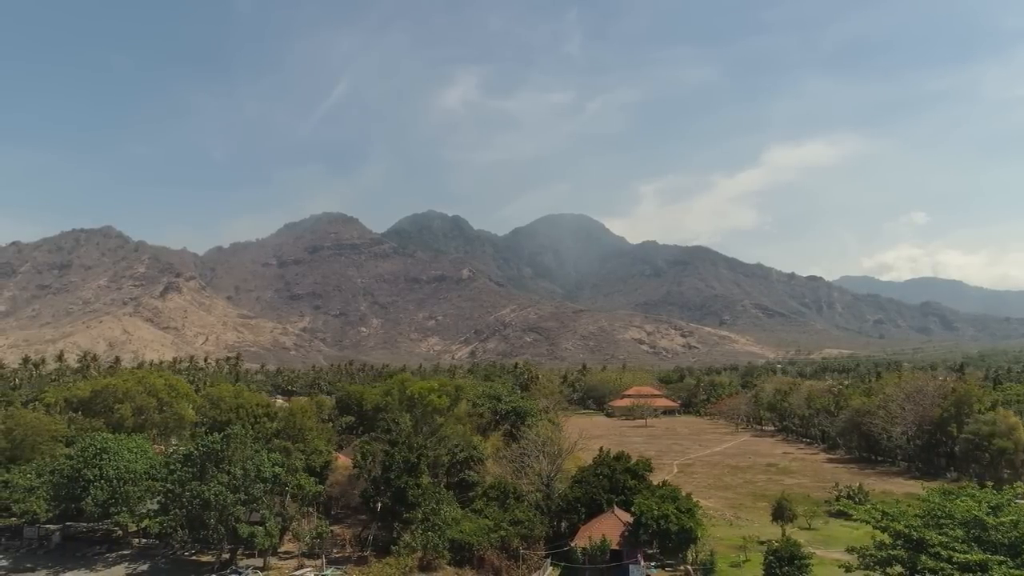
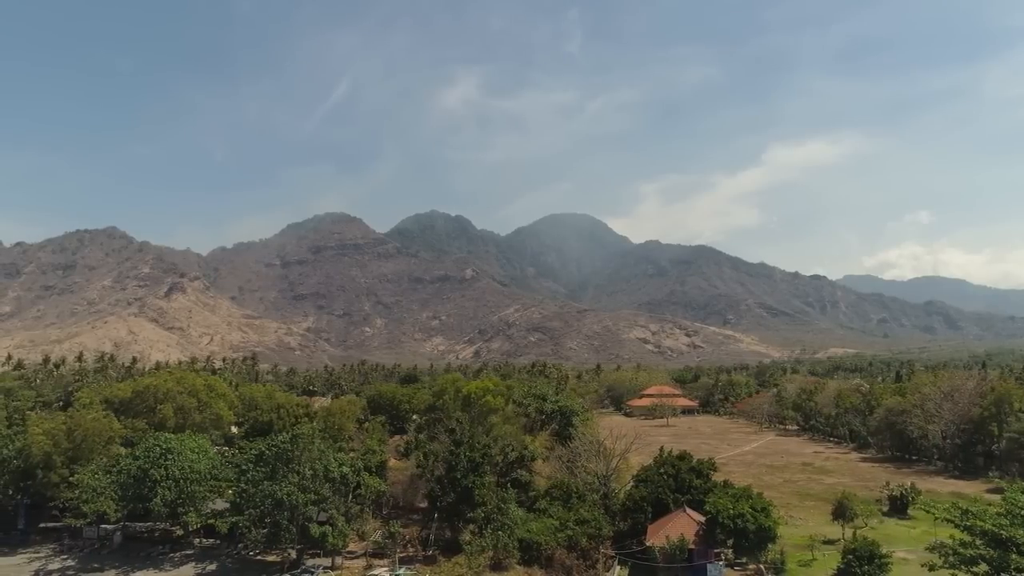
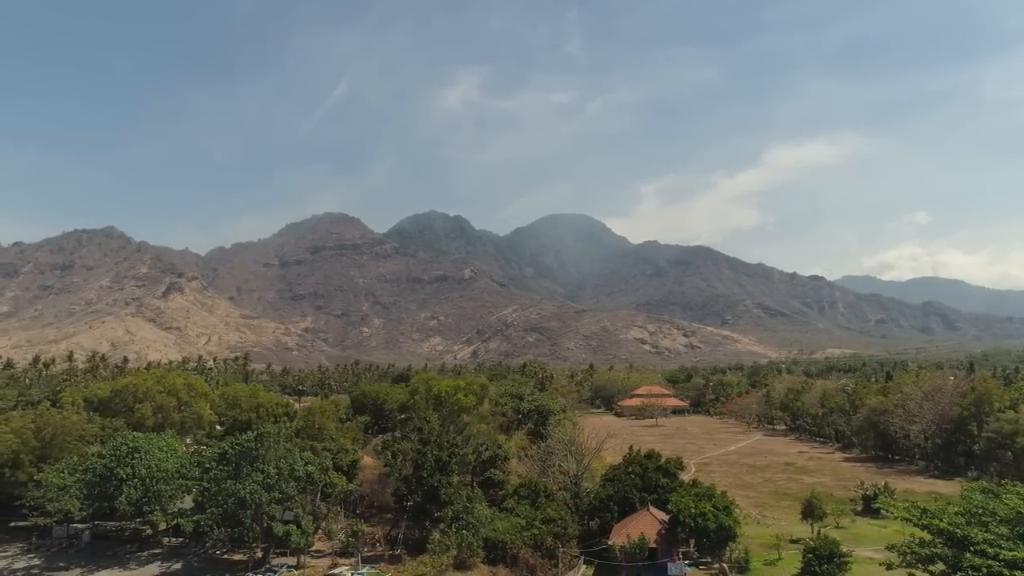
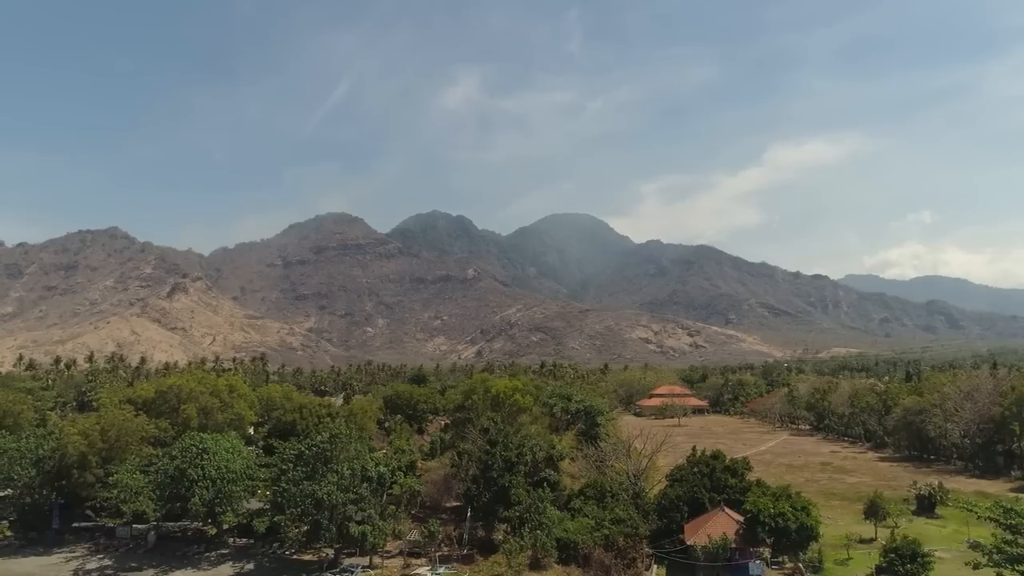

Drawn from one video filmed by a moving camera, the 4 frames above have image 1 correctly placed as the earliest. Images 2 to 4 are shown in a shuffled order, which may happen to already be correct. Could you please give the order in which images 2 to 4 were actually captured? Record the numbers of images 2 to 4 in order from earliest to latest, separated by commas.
3, 2, 4
